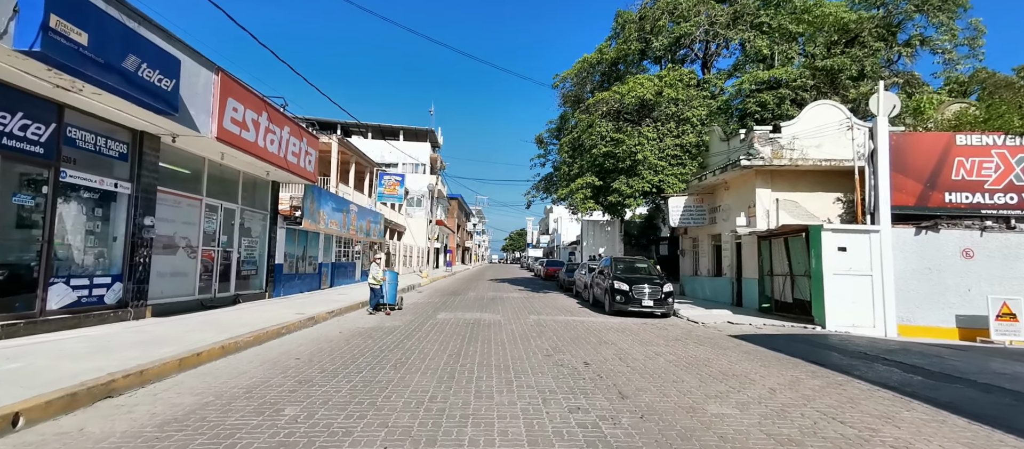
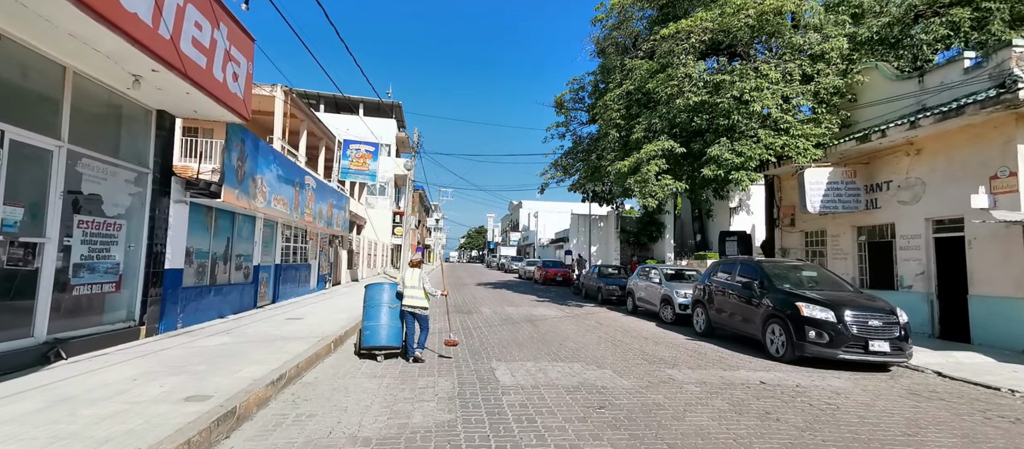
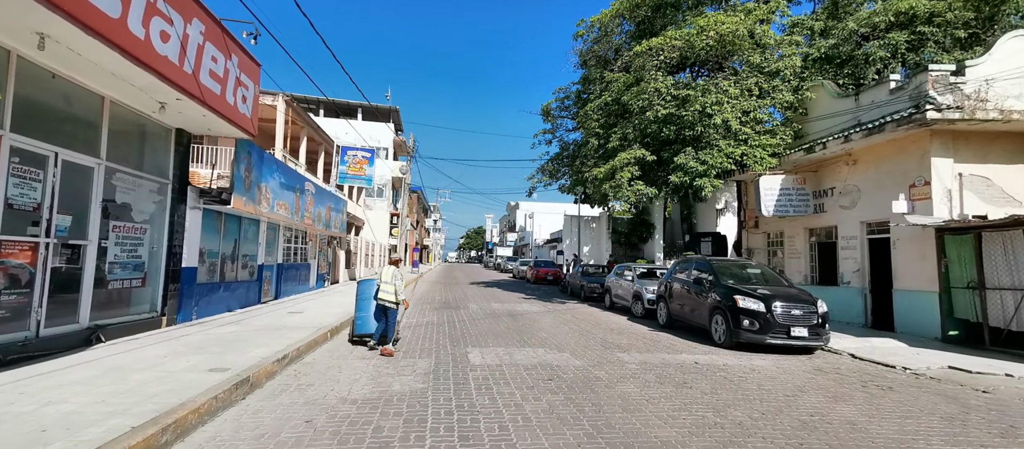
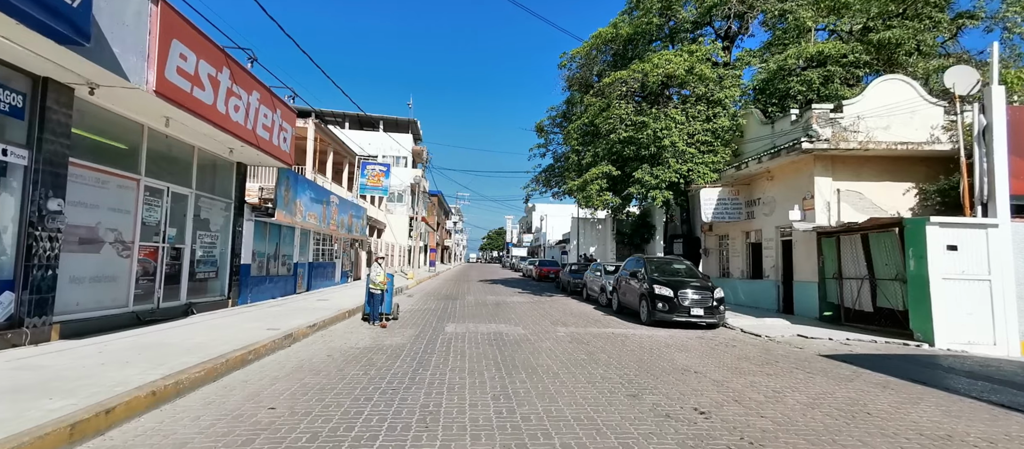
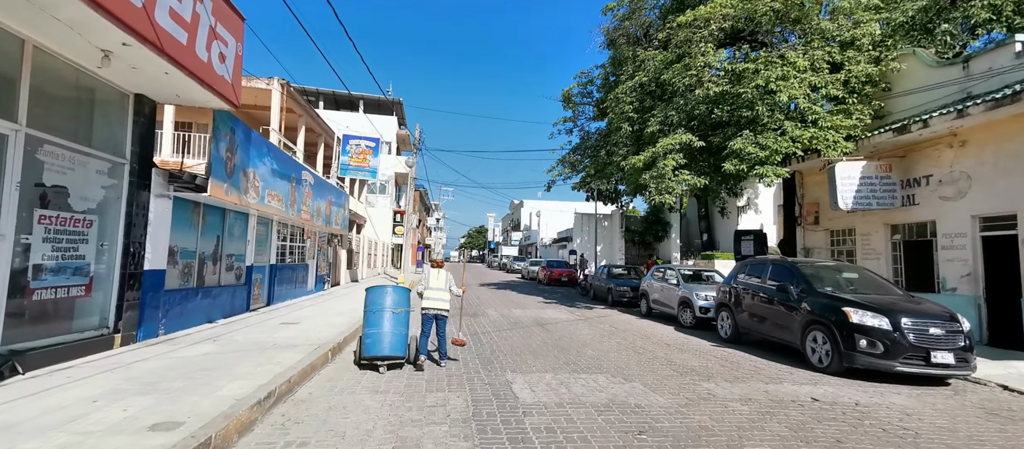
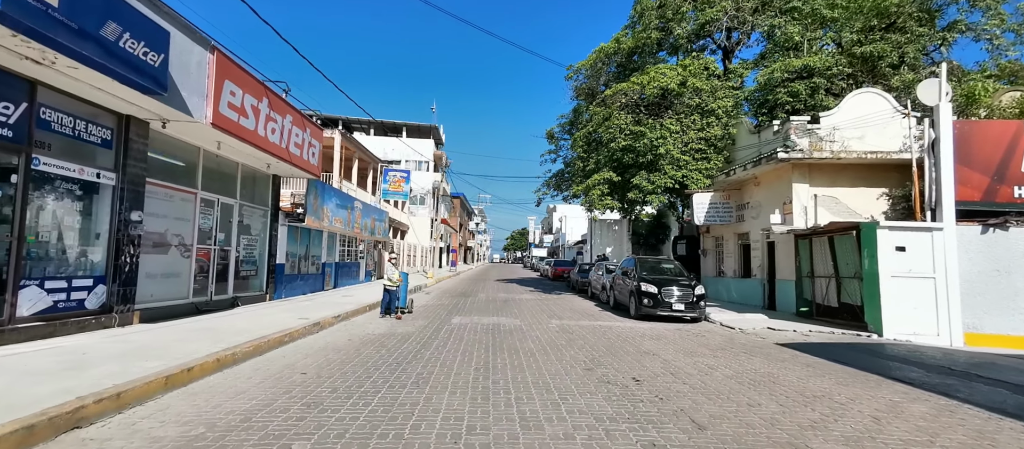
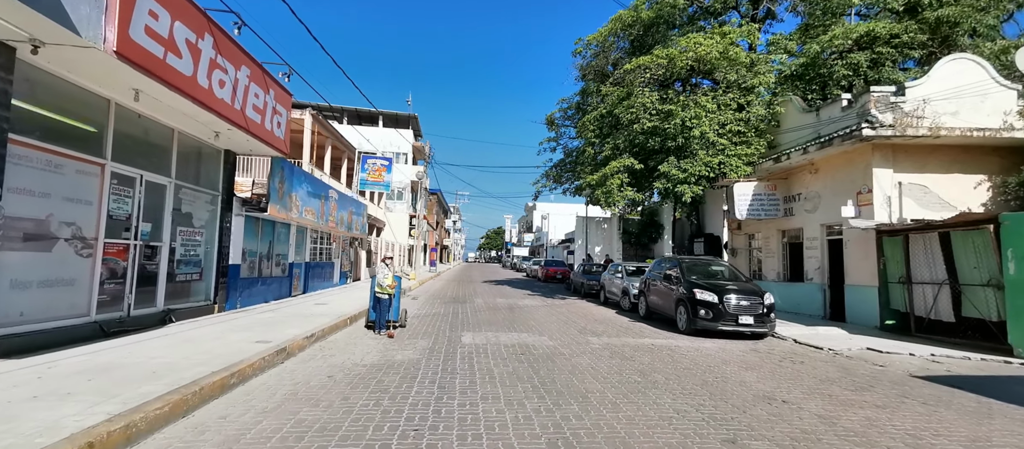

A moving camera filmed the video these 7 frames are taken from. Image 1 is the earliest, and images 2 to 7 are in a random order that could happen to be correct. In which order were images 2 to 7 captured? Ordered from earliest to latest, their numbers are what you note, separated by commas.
6, 4, 7, 3, 2, 5
